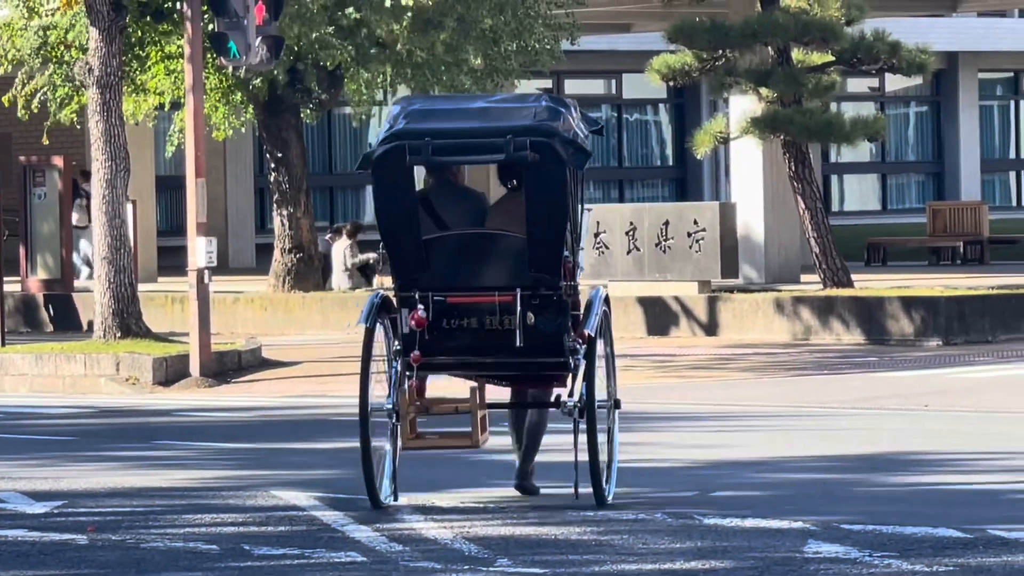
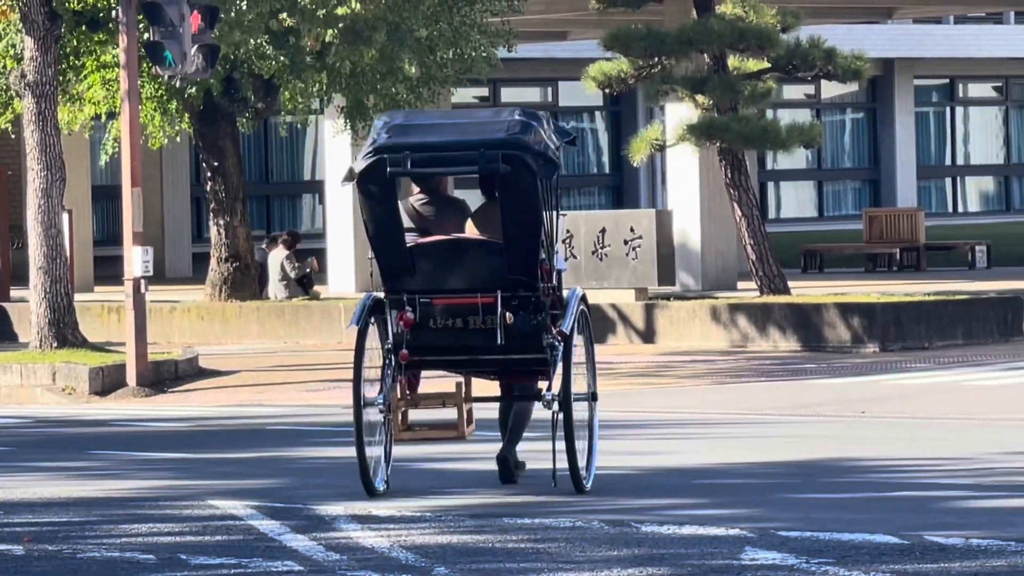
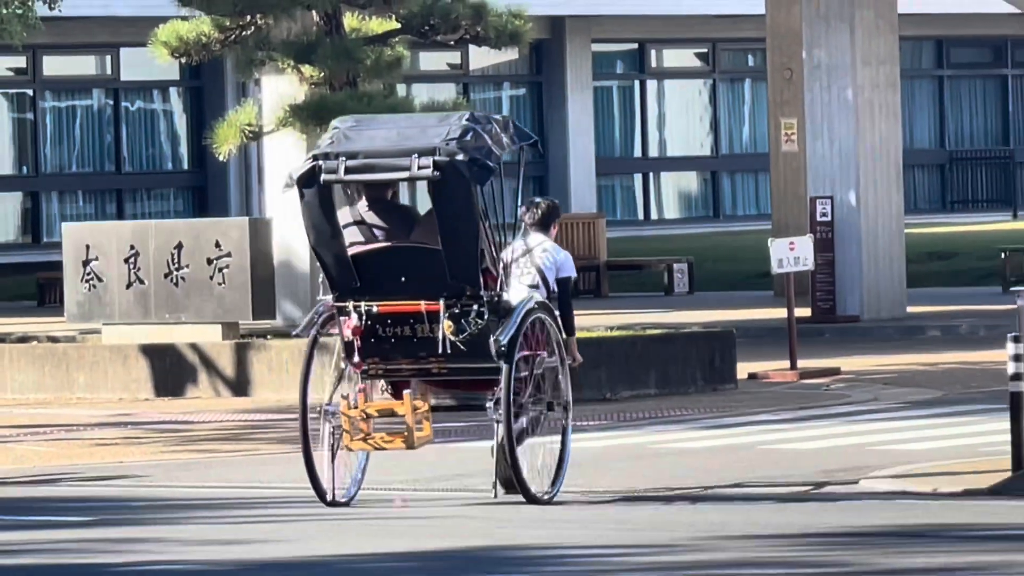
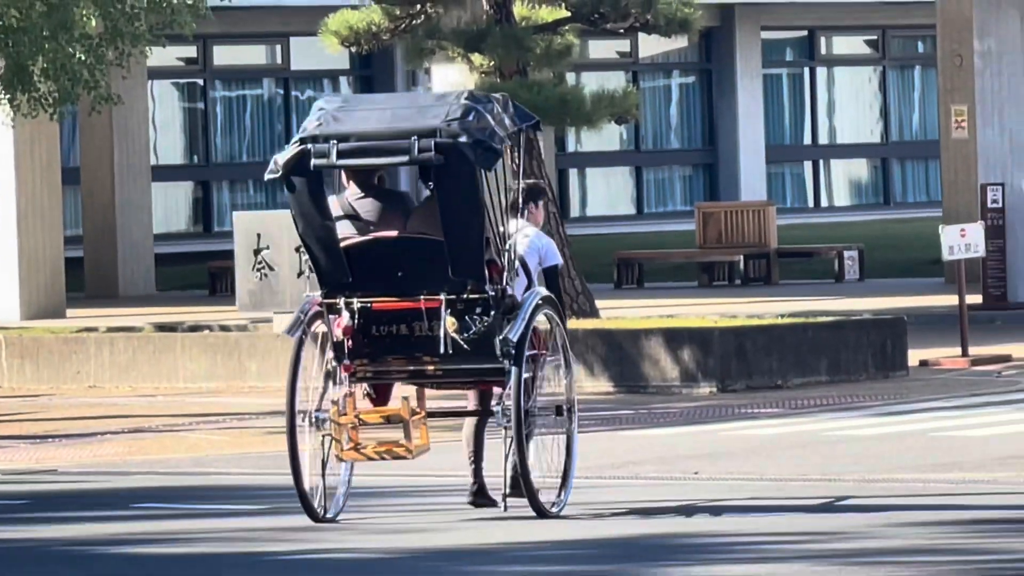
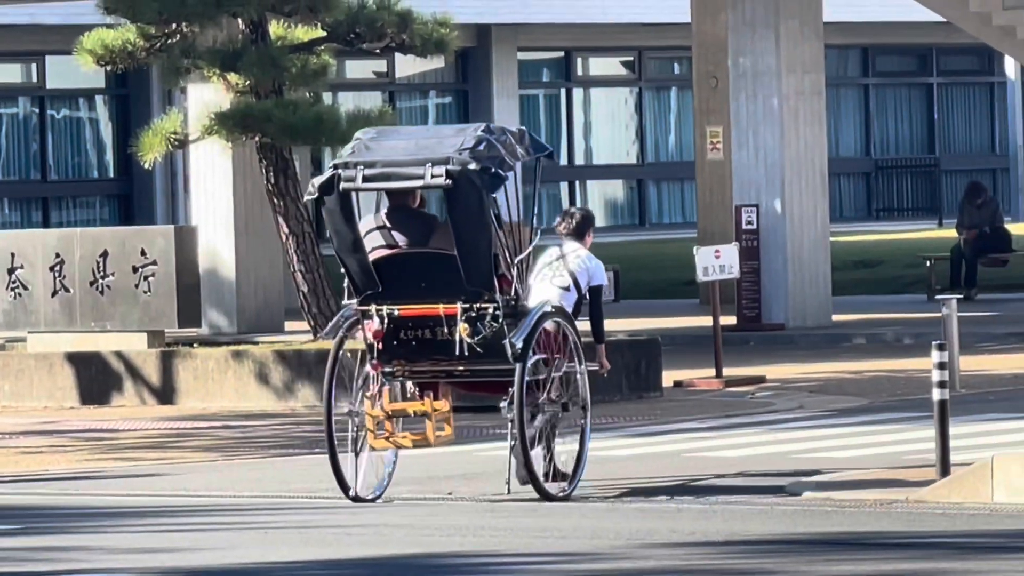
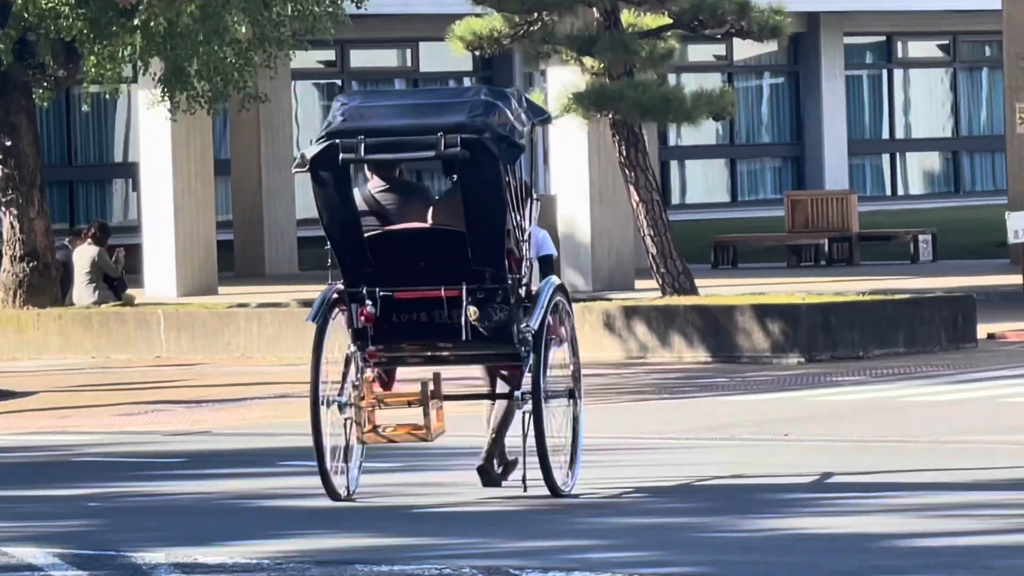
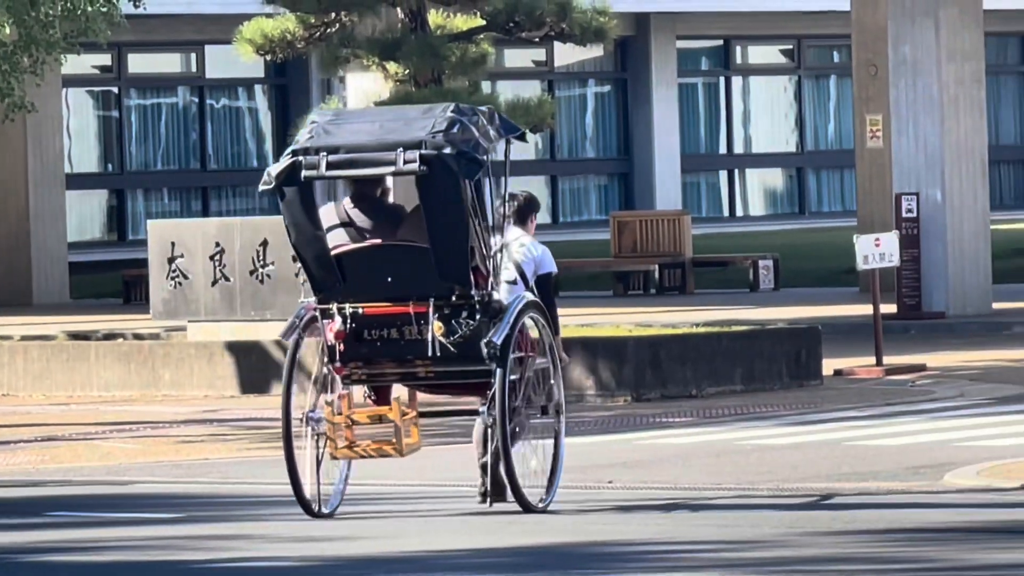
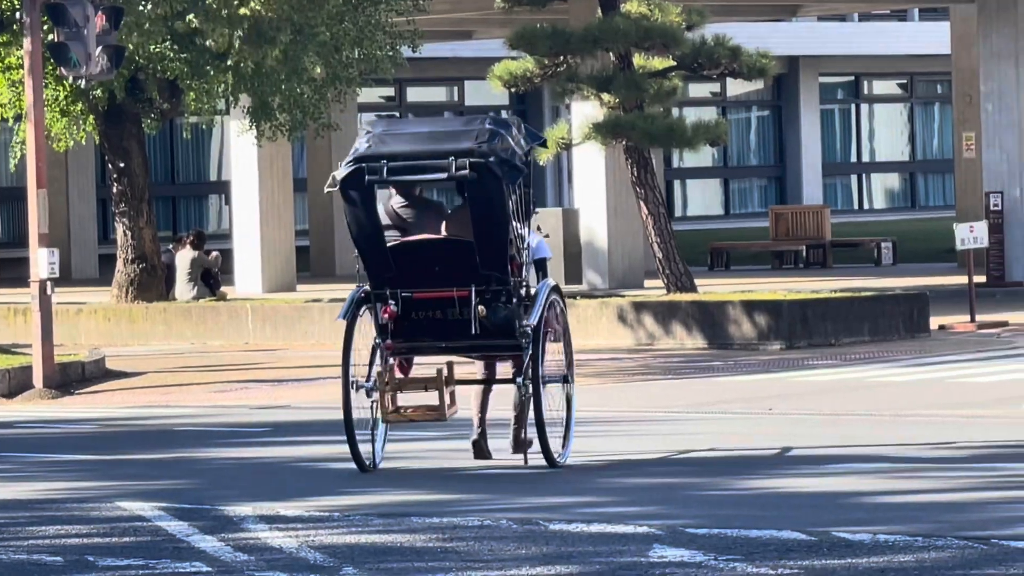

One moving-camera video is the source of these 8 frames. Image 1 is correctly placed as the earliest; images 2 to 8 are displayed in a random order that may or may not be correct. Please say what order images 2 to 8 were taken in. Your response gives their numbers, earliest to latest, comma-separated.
2, 8, 6, 4, 7, 3, 5
